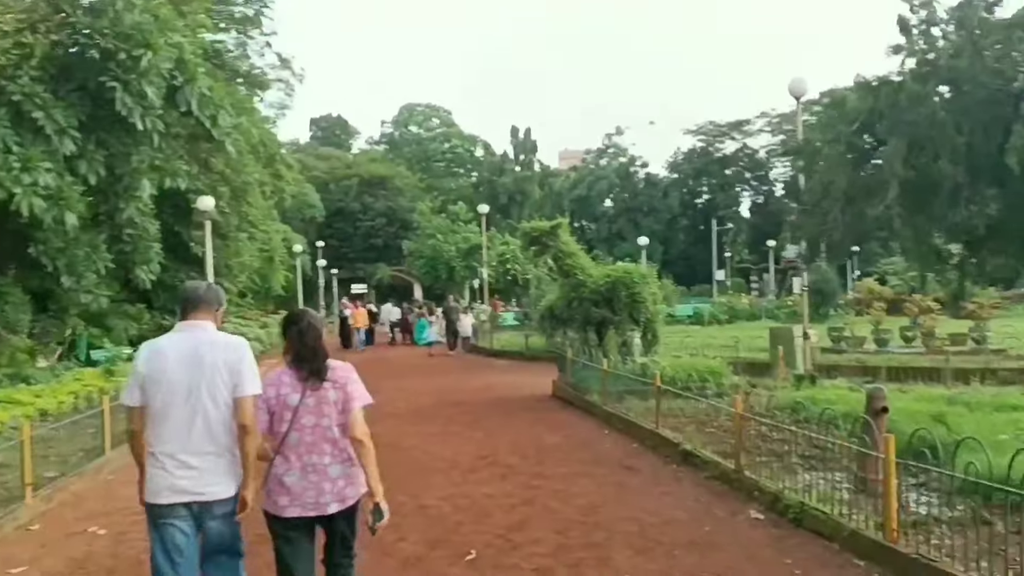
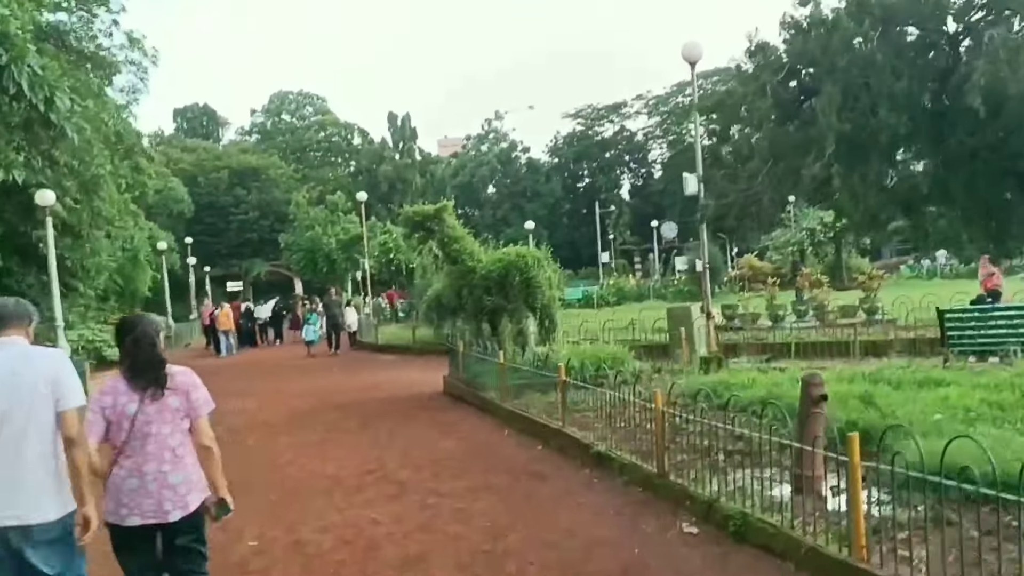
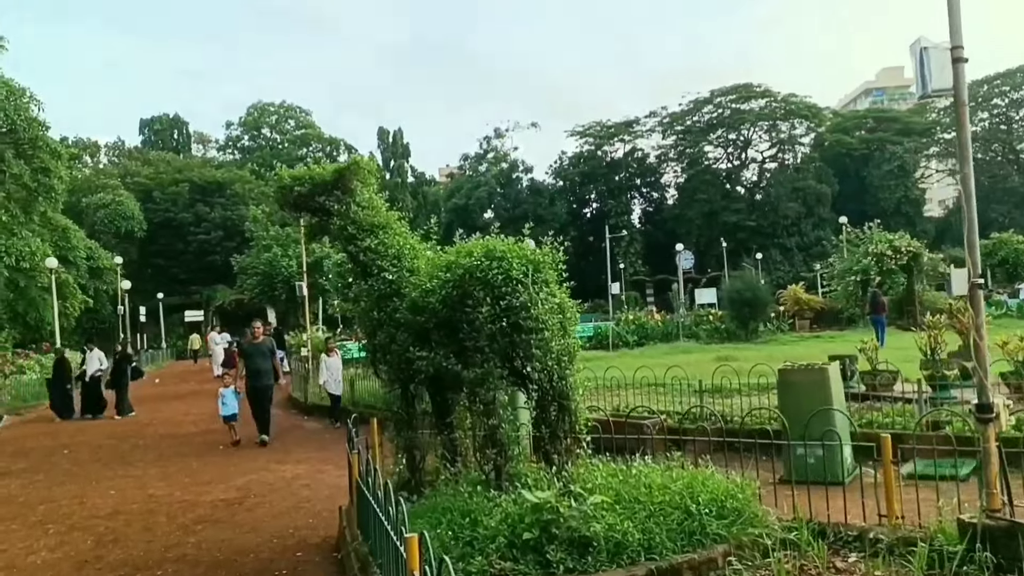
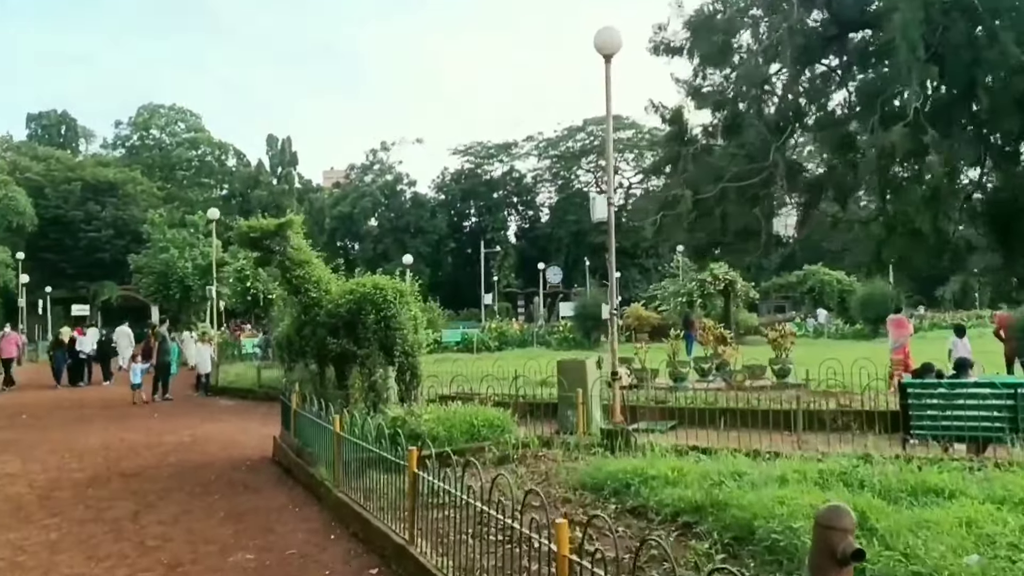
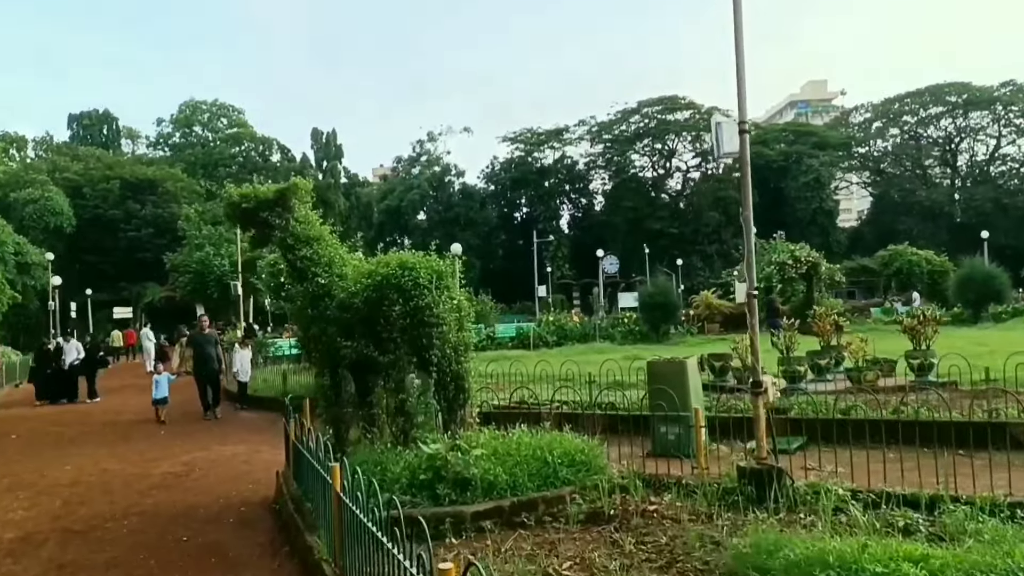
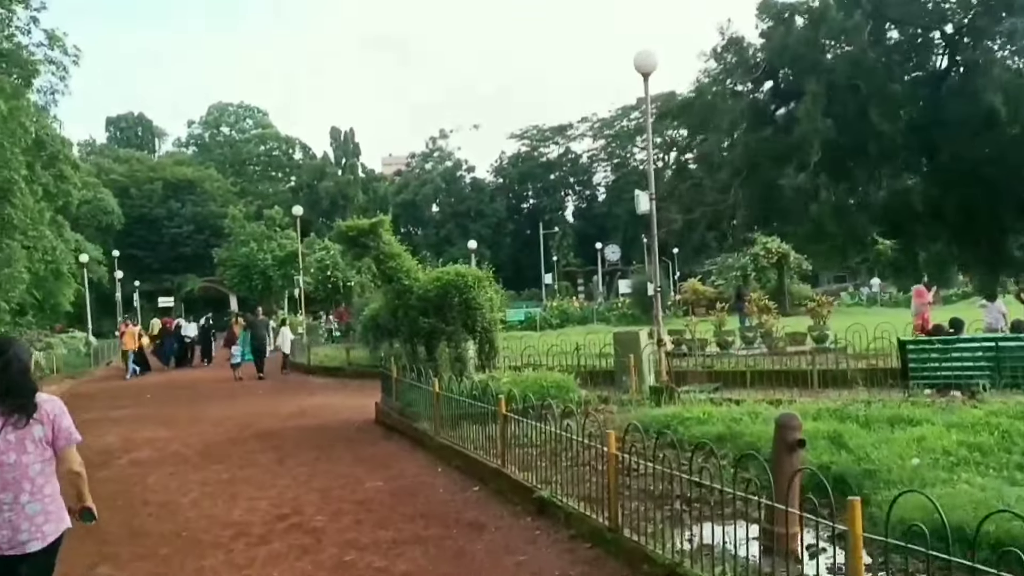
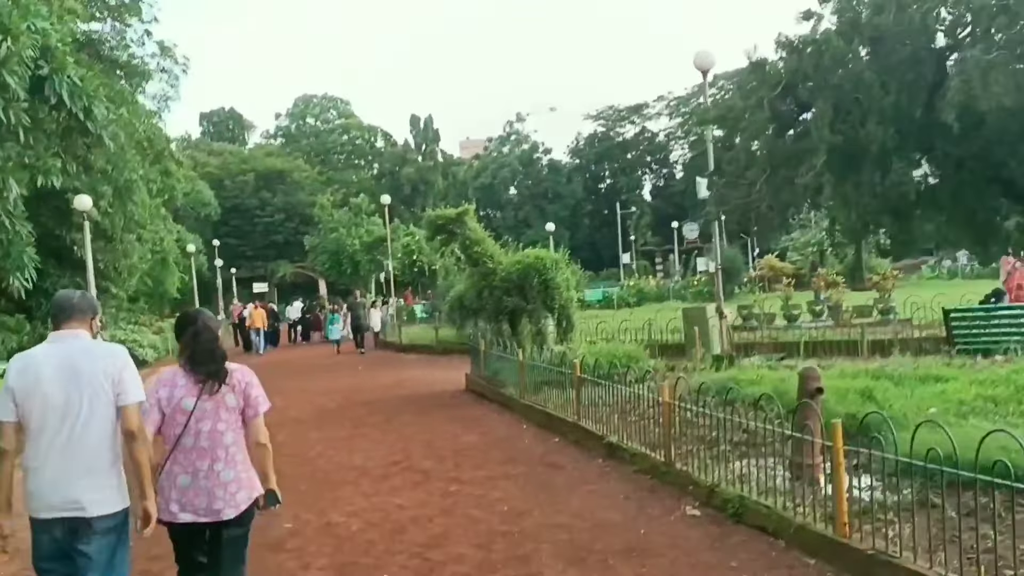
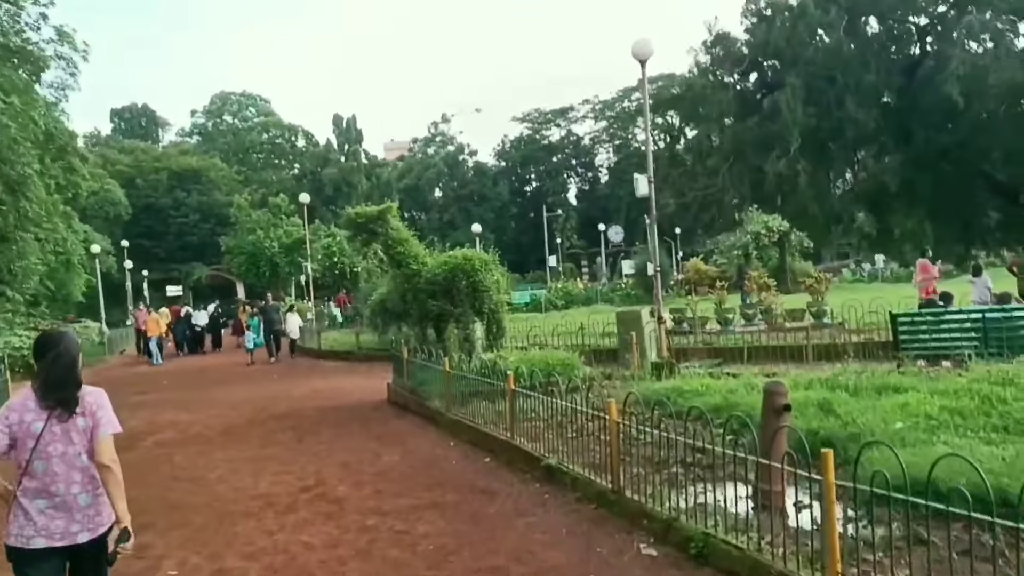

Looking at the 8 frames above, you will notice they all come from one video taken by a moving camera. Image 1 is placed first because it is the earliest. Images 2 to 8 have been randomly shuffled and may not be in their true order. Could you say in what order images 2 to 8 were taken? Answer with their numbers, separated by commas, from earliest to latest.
7, 2, 8, 6, 4, 5, 3
